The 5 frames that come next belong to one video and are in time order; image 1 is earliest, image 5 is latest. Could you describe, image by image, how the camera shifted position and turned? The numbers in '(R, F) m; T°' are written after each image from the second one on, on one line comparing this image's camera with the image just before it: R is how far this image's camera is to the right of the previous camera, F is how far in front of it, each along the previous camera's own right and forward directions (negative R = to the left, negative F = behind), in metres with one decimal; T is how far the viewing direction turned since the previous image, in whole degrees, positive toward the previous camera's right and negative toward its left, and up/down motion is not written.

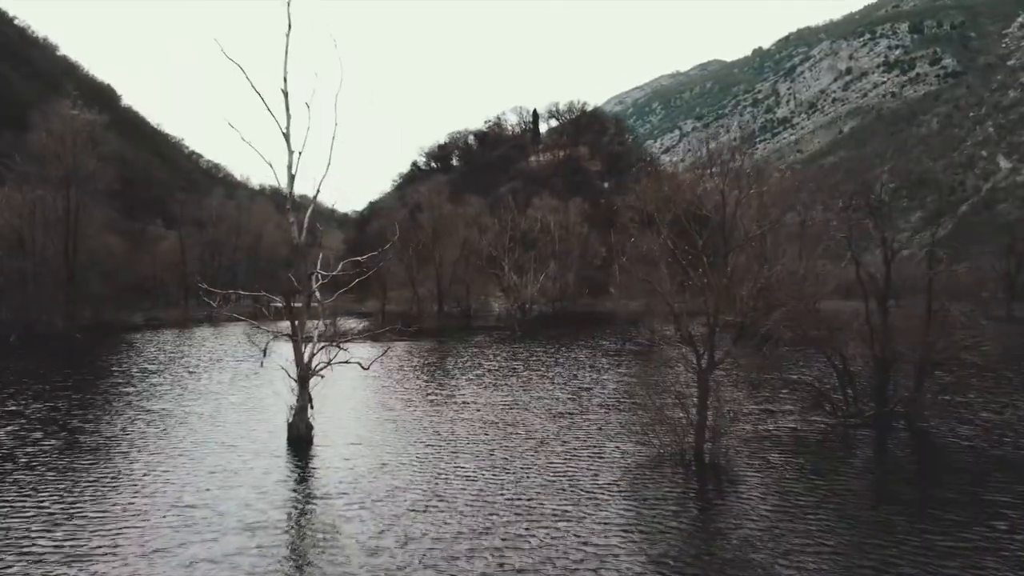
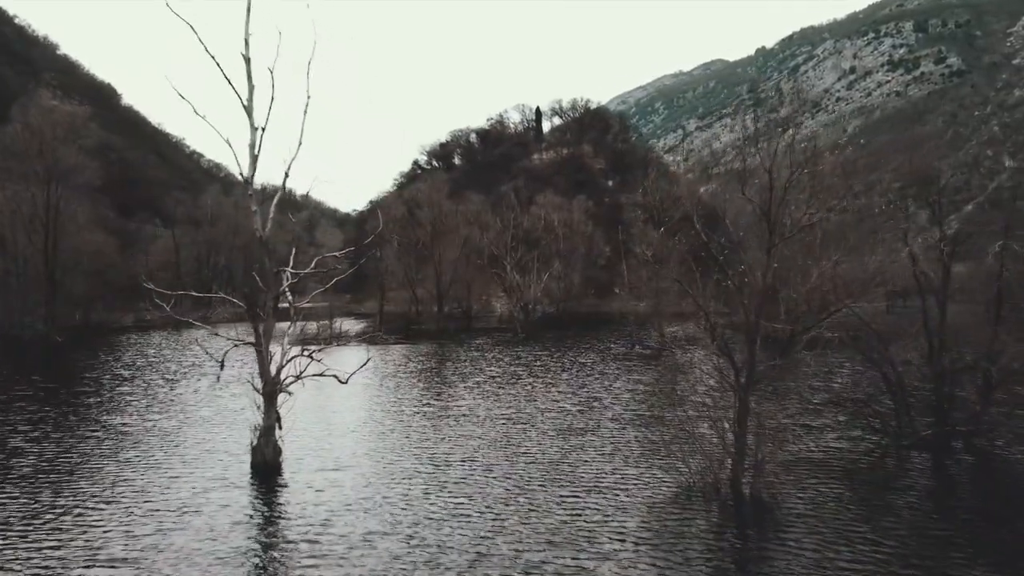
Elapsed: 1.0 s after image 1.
(0.0, +2.7) m; 0°
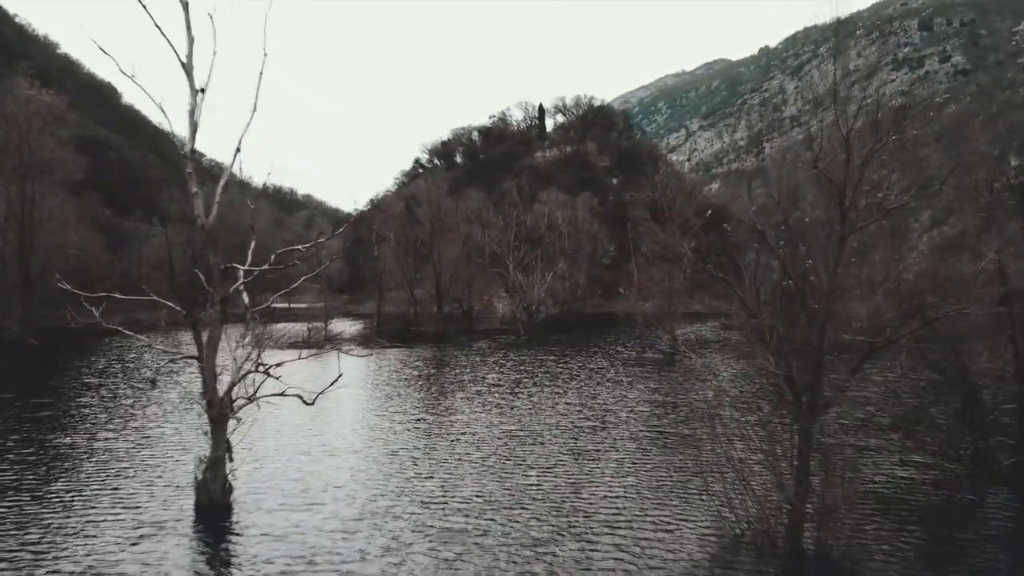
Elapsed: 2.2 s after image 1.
(0.0, +2.9) m; 0°
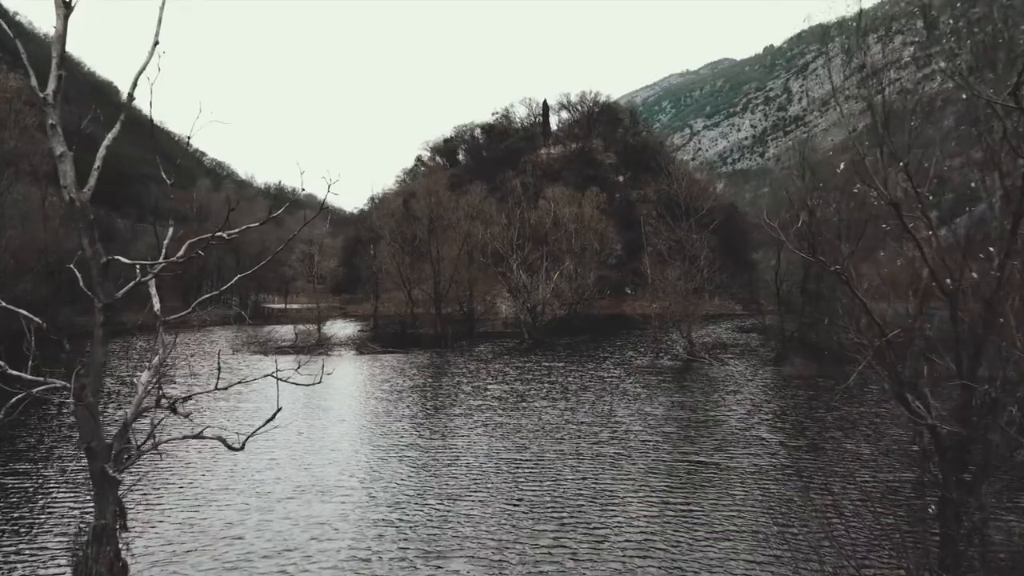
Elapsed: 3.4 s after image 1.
(0.0, +3.6) m; 0°
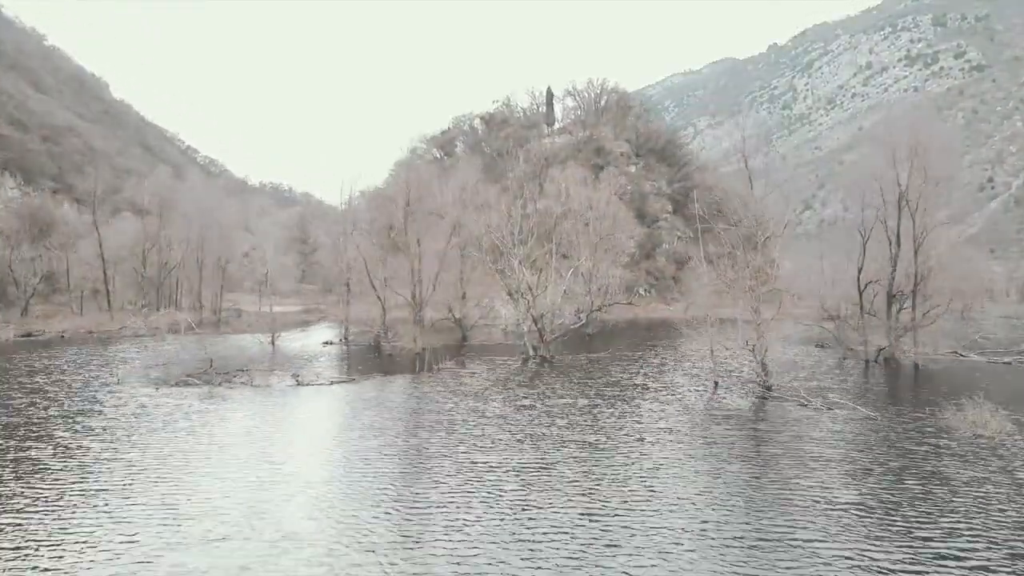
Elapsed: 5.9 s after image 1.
(0.0, +12.6) m; 0°
